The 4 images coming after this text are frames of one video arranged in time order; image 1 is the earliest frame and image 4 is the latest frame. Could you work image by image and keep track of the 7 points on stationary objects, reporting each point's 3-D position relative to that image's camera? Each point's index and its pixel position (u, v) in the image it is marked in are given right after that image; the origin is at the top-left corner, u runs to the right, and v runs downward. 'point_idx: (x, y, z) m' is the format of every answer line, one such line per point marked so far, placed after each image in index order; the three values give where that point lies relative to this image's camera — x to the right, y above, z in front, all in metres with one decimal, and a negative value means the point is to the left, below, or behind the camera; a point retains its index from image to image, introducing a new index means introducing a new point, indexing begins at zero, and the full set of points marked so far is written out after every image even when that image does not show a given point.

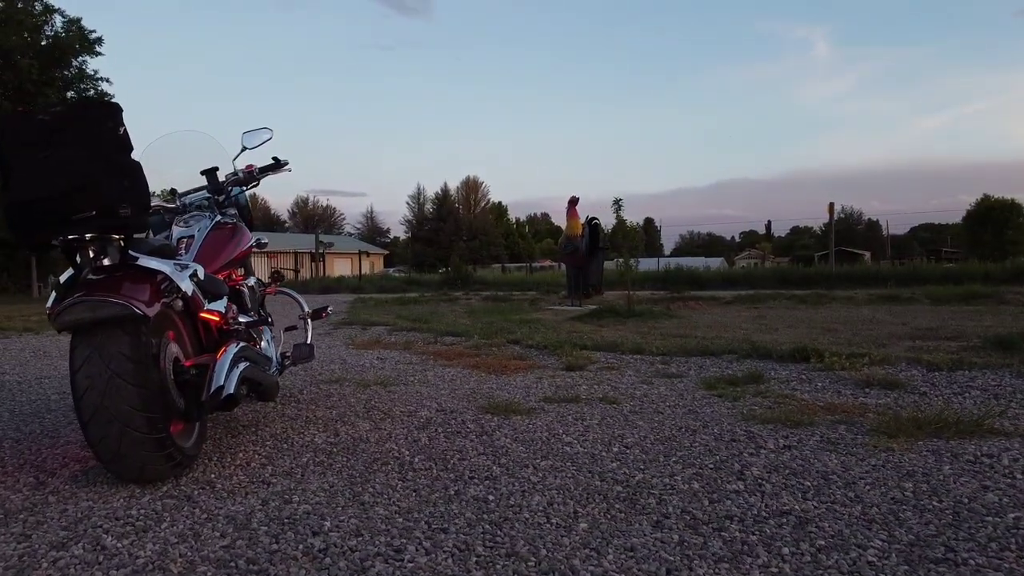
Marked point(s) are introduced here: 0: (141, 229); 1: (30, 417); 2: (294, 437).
0: (-1.6, +0.3, +3.5) m
1: (-3.4, -0.9, +5.7) m
2: (-1.3, -0.9, +4.8) m
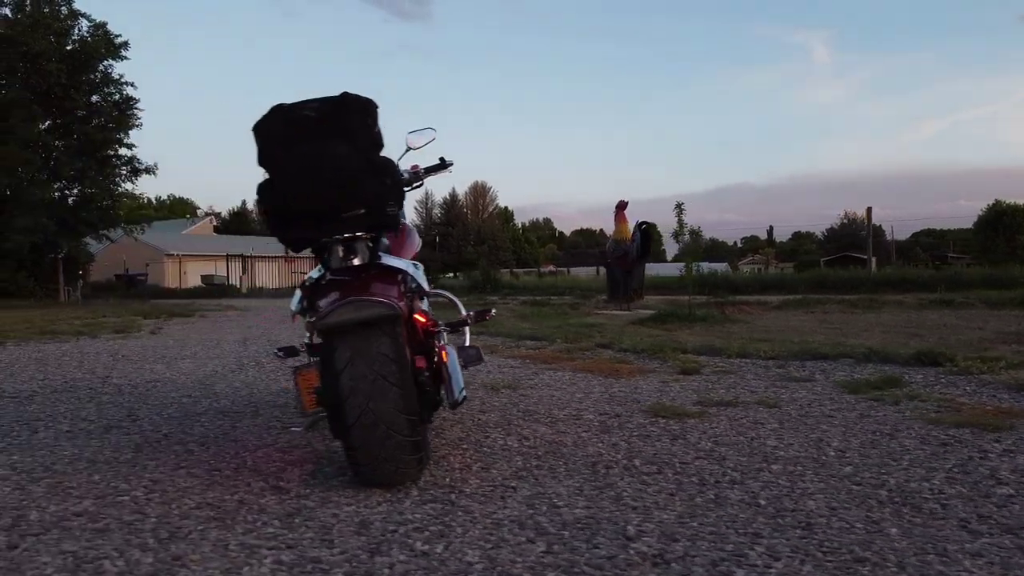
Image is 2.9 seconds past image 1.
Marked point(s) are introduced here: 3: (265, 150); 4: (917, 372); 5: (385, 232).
0: (-0.5, +0.3, +3.5) m
1: (-2.3, -0.9, +5.7) m
2: (-0.2, -0.9, +4.7) m
3: (-1.0, +0.6, +3.3) m
4: (+3.4, -0.7, +6.9) m
5: (-0.5, +0.2, +3.5) m
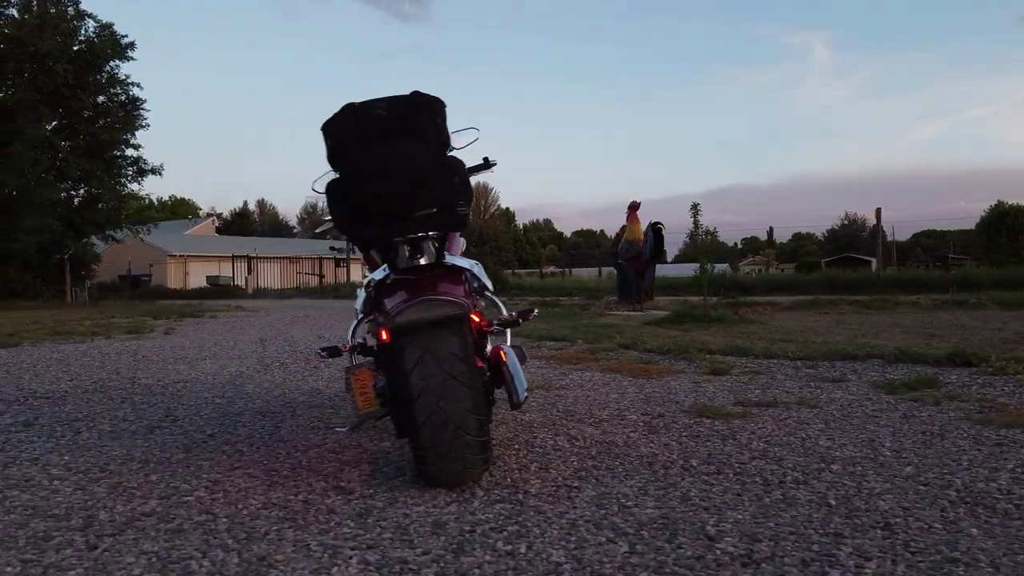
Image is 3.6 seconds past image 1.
0: (-0.2, +0.3, +3.5) m
1: (-2.0, -0.9, +5.7) m
2: (+0.1, -0.9, +4.7) m
3: (-0.7, +0.6, +3.3) m
4: (+3.7, -0.7, +6.9) m
5: (-0.3, +0.2, +3.5) m
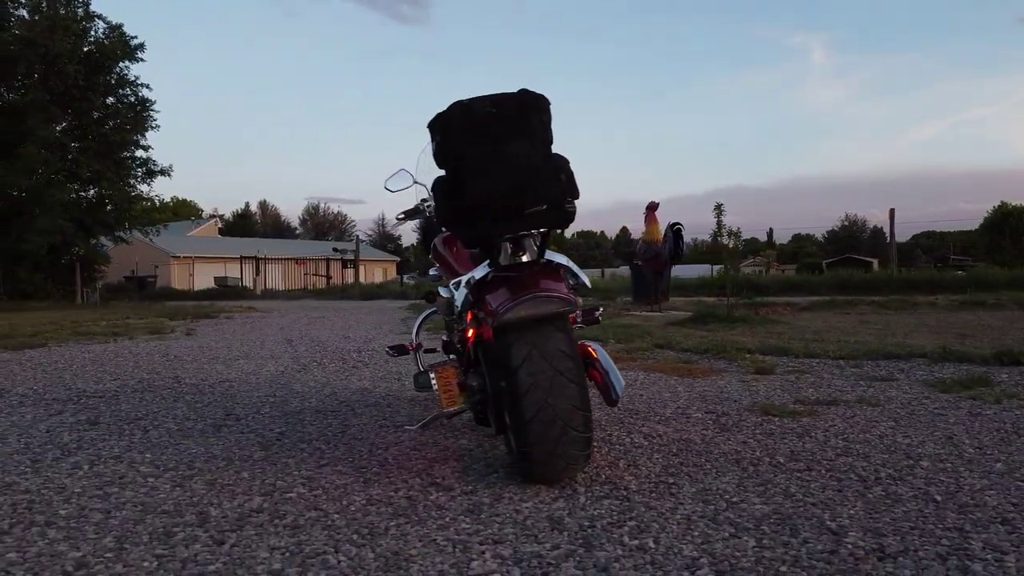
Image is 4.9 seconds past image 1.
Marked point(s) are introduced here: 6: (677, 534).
0: (+0.2, +0.3, +3.5) m
1: (-1.6, -0.9, +5.7) m
2: (+0.6, -0.9, +4.7) m
3: (-0.3, +0.6, +3.3) m
4: (+4.1, -0.7, +6.9) m
5: (+0.2, +0.3, +3.5) m
6: (+0.6, -0.9, +2.9) m
